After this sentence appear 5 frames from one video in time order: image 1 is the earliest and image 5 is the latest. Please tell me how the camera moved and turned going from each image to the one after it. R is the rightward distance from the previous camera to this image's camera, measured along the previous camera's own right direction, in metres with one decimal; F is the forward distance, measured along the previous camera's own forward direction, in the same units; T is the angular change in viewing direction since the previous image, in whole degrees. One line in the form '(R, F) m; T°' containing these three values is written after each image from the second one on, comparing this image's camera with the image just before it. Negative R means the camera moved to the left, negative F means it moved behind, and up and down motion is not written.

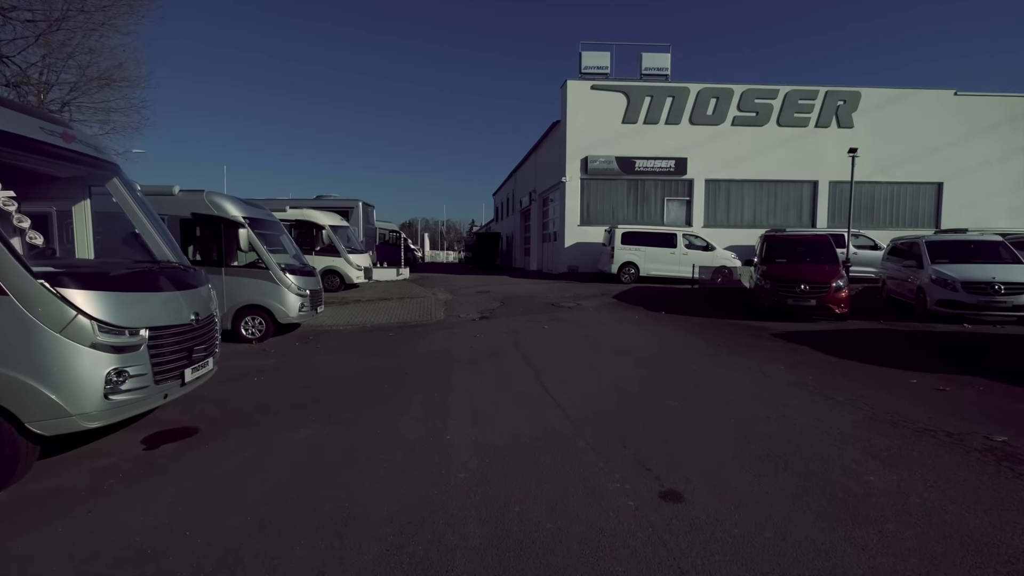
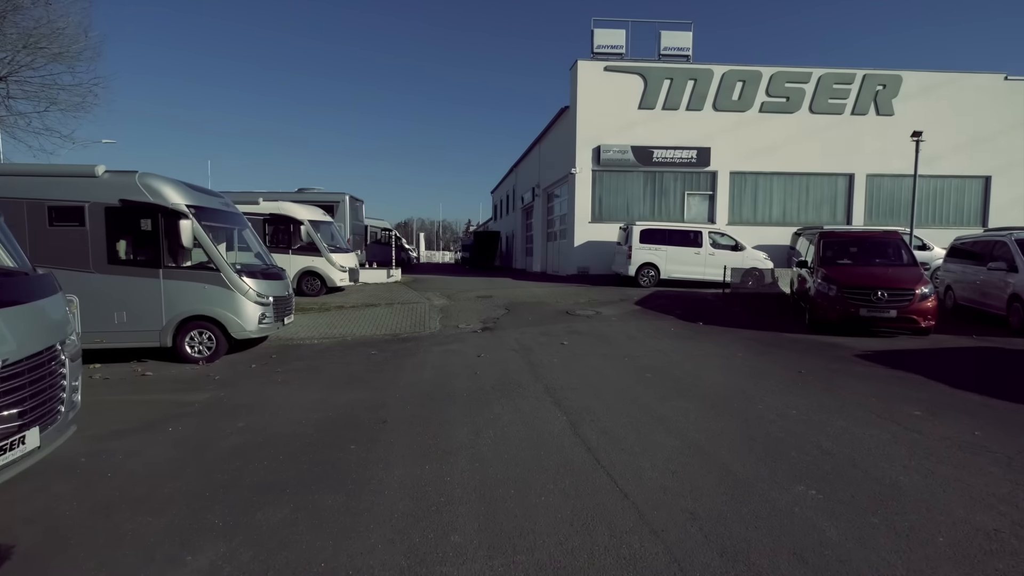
(-0.4, +2.2) m; +1°
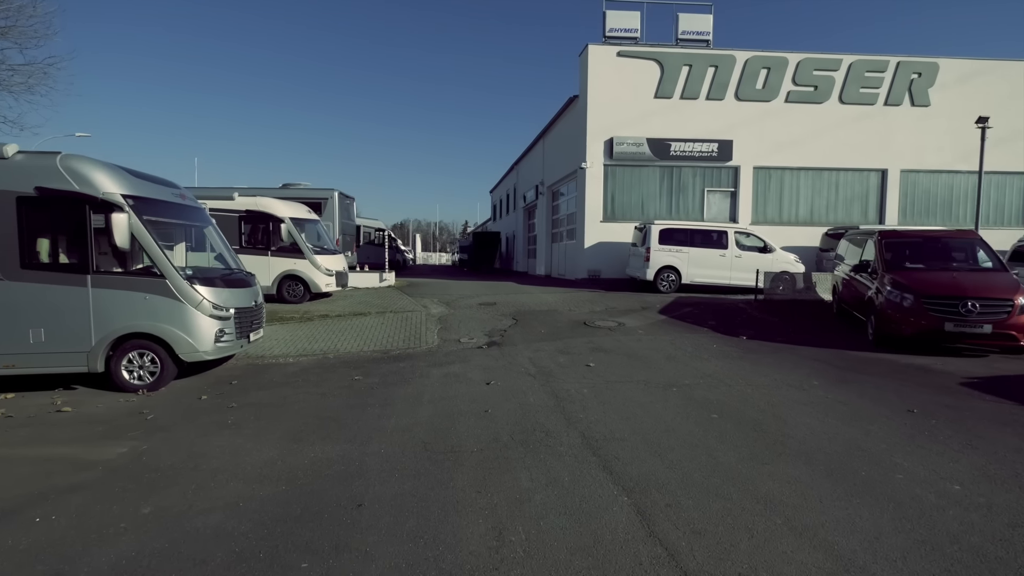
(-0.4, +1.7) m; +1°
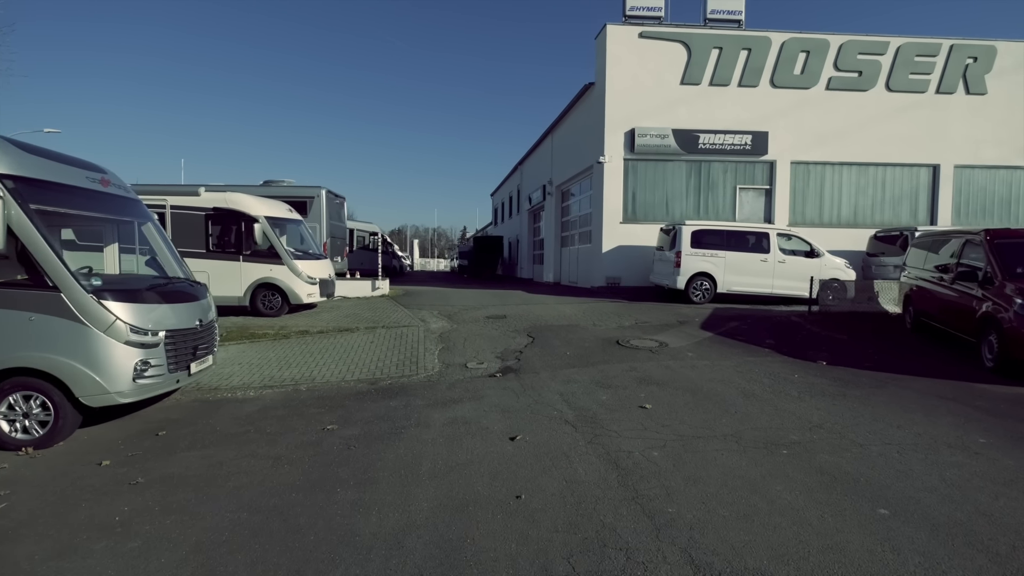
(-0.4, +2.0) m; 0°
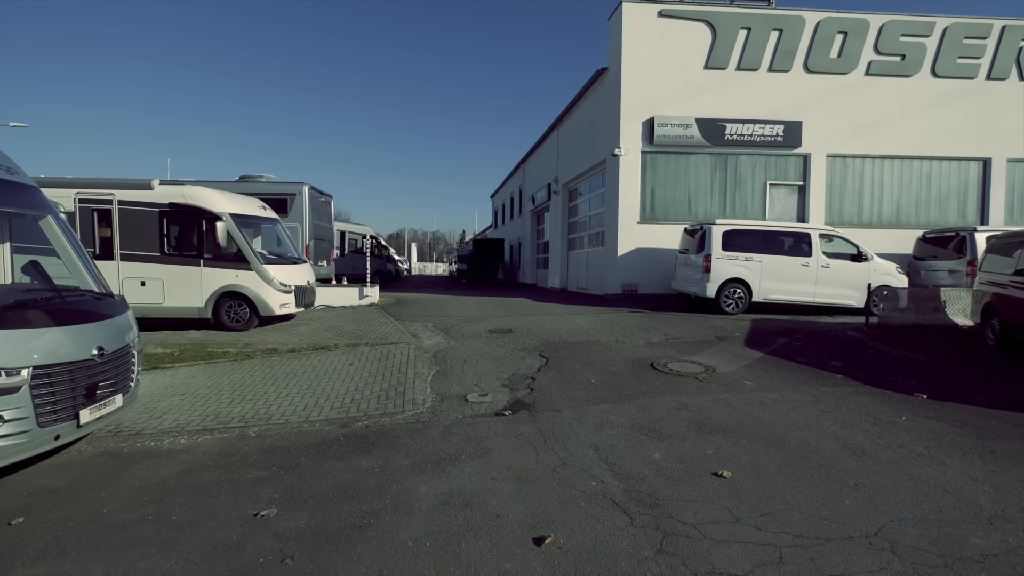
(-0.2, +1.7) m; 0°
